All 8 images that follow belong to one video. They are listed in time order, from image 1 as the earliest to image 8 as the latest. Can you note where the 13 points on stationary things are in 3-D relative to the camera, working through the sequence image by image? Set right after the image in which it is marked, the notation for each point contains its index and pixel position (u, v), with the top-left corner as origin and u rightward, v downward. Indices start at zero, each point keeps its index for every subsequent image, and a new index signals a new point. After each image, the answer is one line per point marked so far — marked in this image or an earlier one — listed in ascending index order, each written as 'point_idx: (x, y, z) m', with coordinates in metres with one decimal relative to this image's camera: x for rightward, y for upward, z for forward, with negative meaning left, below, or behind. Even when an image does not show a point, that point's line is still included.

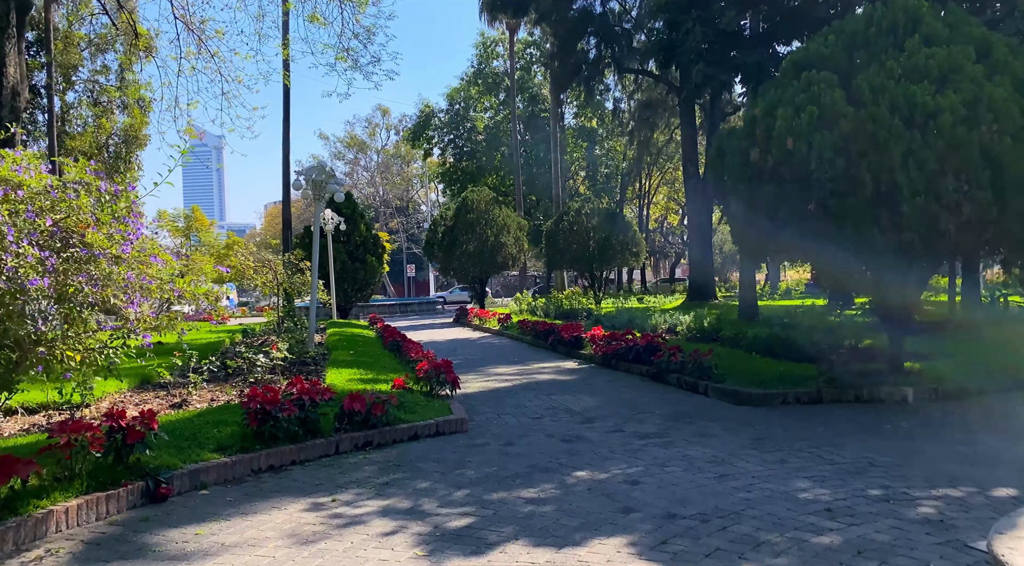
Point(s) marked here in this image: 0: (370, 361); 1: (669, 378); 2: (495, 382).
0: (-2.0, -1.1, +12.4) m
1: (+1.9, -1.2, +10.7) m
2: (-0.2, -1.4, +12.3) m
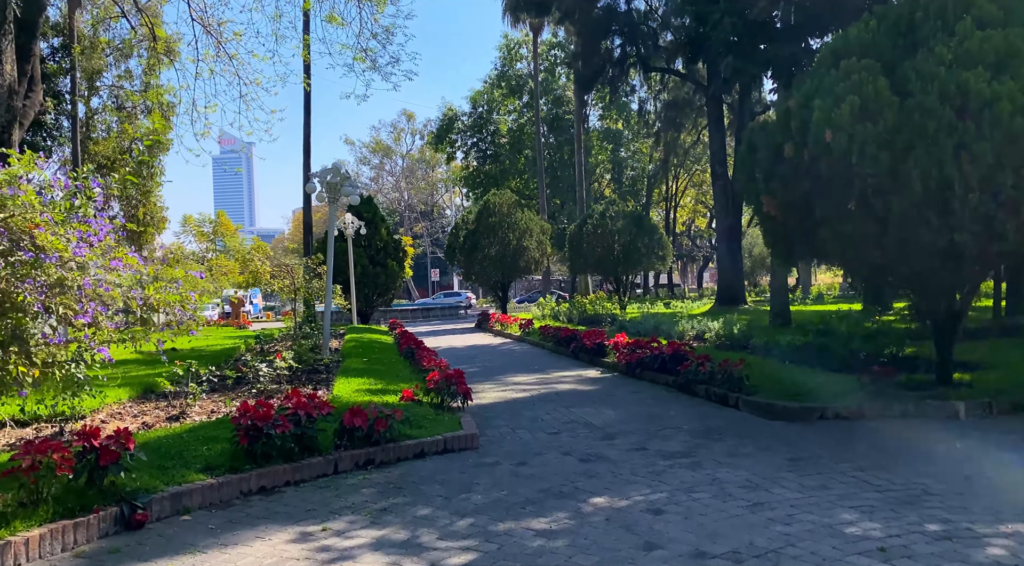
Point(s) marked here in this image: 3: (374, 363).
0: (-1.8, -1.2, +11.9) m
1: (+2.1, -1.2, +10.1) m
2: (0.0, -1.4, +11.7) m
3: (-2.1, -1.2, +12.9) m
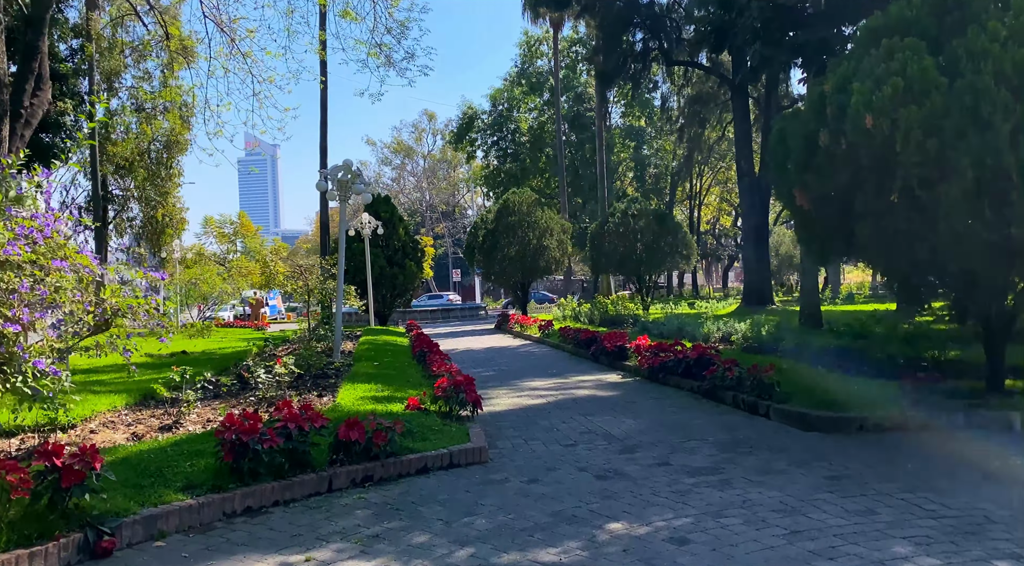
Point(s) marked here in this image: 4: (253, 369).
0: (-1.6, -1.2, +11.4) m
1: (+2.3, -1.2, +9.4) m
2: (+0.2, -1.4, +11.1) m
3: (-1.8, -1.2, +12.3) m
4: (-3.1, -1.0, +10.8) m
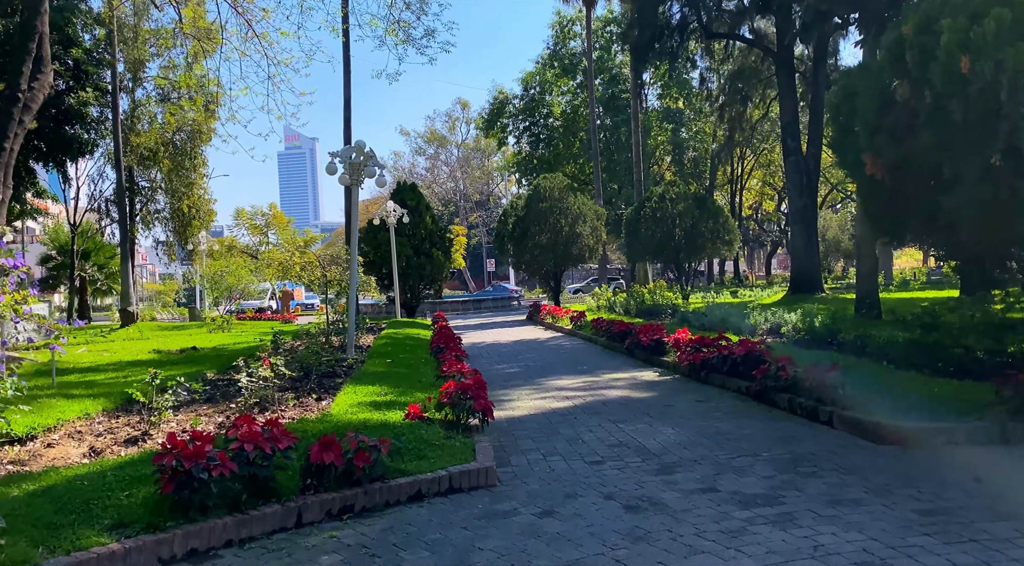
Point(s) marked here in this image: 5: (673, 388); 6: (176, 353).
0: (-1.3, -1.1, +10.3) m
1: (+2.5, -1.1, +8.2) m
2: (+0.5, -1.3, +9.9) m
3: (-1.5, -1.1, +11.3) m
4: (-2.9, -0.9, +9.7) m
5: (+1.9, -1.2, +10.1) m
6: (-5.8, -1.2, +15.3) m
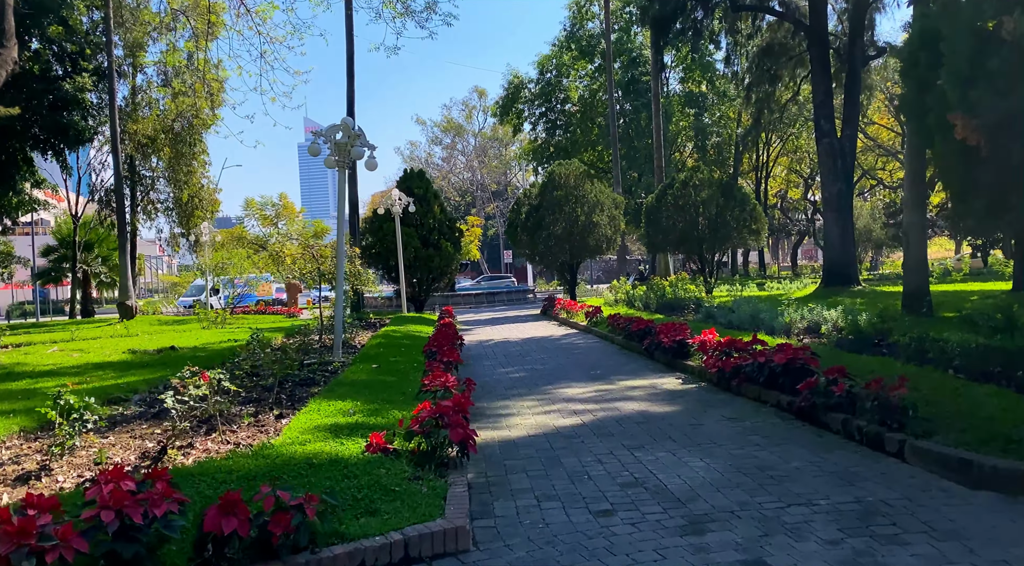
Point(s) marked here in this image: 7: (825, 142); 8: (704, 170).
0: (-1.3, -1.0, +8.9) m
1: (+2.4, -1.1, +6.7) m
2: (+0.5, -1.3, +8.5) m
3: (-1.5, -1.0, +9.9) m
4: (-2.9, -0.9, +8.4) m
5: (+1.8, -1.2, +8.7) m
6: (-5.7, -1.1, +14.0) m
7: (+6.9, +3.1, +19.3) m
8: (+4.3, +2.5, +19.8) m
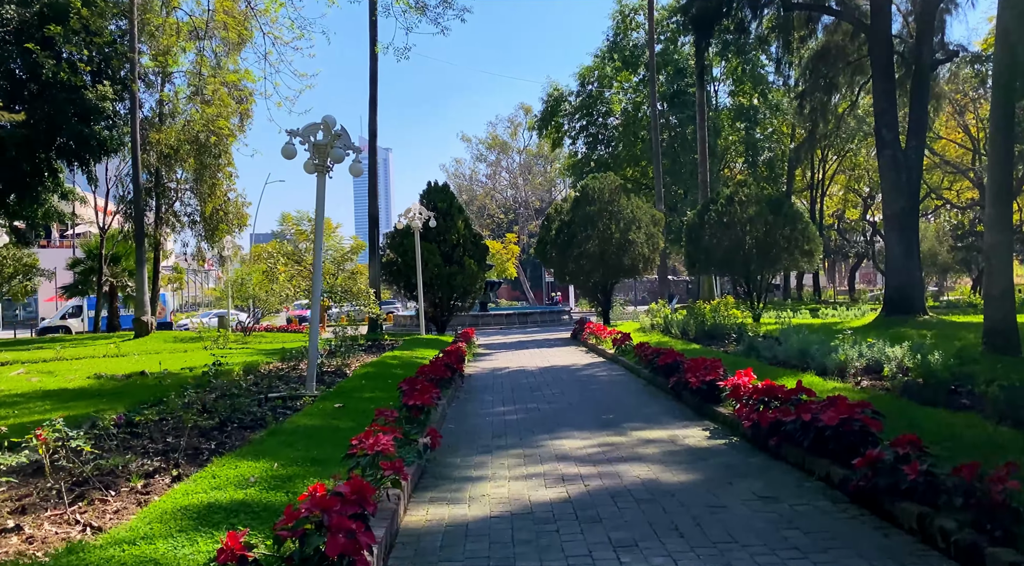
0: (-1.5, -1.2, +7.2) m
1: (+2.1, -1.3, +4.8) m
2: (+0.3, -1.5, +6.7) m
3: (-1.6, -1.2, +8.2) m
4: (-3.1, -1.1, +6.7) m
5: (+1.6, -1.4, +6.8) m
6: (-5.6, -1.4, +12.5) m
7: (+7.3, +2.5, +17.2) m
8: (+4.8, +2.0, +17.8) m
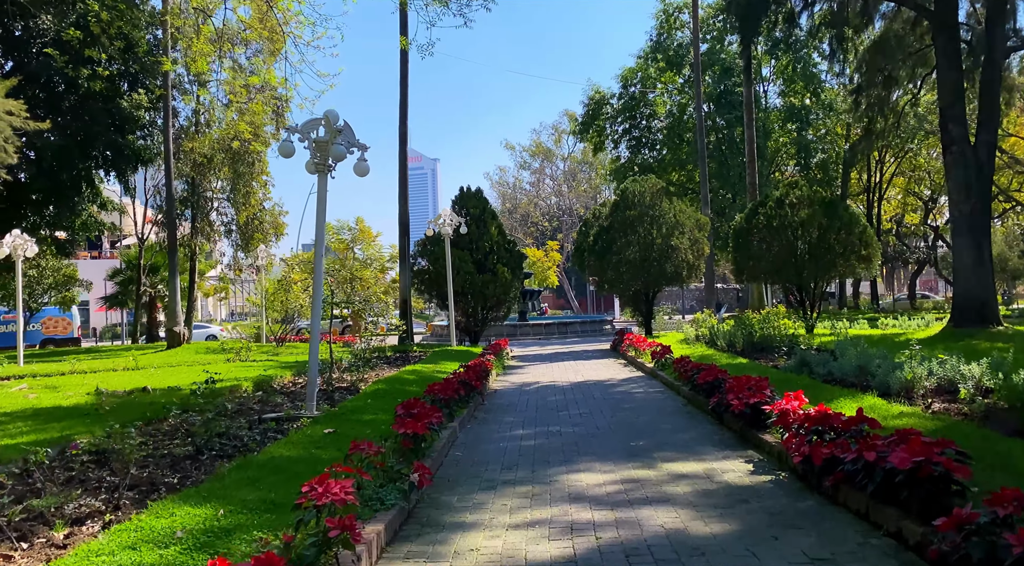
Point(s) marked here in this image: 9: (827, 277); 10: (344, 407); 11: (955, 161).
0: (-1.4, -1.3, +6.2) m
1: (+2.0, -1.3, +3.6) m
2: (+0.3, -1.5, +5.6) m
3: (-1.5, -1.3, +7.2) m
4: (-3.1, -1.1, +5.8) m
5: (+1.6, -1.5, +5.6) m
6: (-5.3, -1.5, +11.7) m
7: (+7.9, +2.4, +15.7) m
8: (+5.4, +1.9, +16.5) m
9: (+5.9, +0.1, +16.5) m
10: (-1.8, -1.4, +9.6) m
11: (+7.9, +2.2, +15.8) m
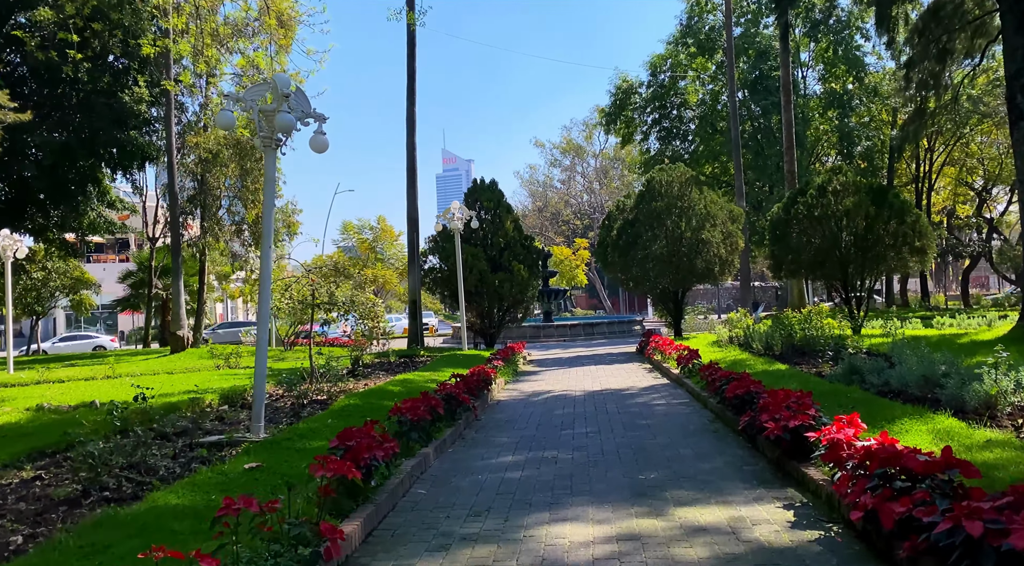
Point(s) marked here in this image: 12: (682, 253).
0: (-1.7, -1.3, +4.6) m
1: (+1.6, -1.2, +1.9) m
2: (0.0, -1.5, +3.9) m
3: (-1.7, -1.3, +5.6) m
4: (-3.4, -1.1, +4.3) m
5: (+1.4, -1.4, +3.9) m
6: (-5.3, -1.5, +10.3) m
7: (+8.0, +2.5, +13.7) m
8: (+5.5, +1.9, +14.6) m
9: (+6.0, +0.2, +14.6) m
10: (-1.9, -1.3, +8.0) m
11: (+8.0, +2.3, +13.8) m
12: (+3.7, +0.7, +19.3) m
